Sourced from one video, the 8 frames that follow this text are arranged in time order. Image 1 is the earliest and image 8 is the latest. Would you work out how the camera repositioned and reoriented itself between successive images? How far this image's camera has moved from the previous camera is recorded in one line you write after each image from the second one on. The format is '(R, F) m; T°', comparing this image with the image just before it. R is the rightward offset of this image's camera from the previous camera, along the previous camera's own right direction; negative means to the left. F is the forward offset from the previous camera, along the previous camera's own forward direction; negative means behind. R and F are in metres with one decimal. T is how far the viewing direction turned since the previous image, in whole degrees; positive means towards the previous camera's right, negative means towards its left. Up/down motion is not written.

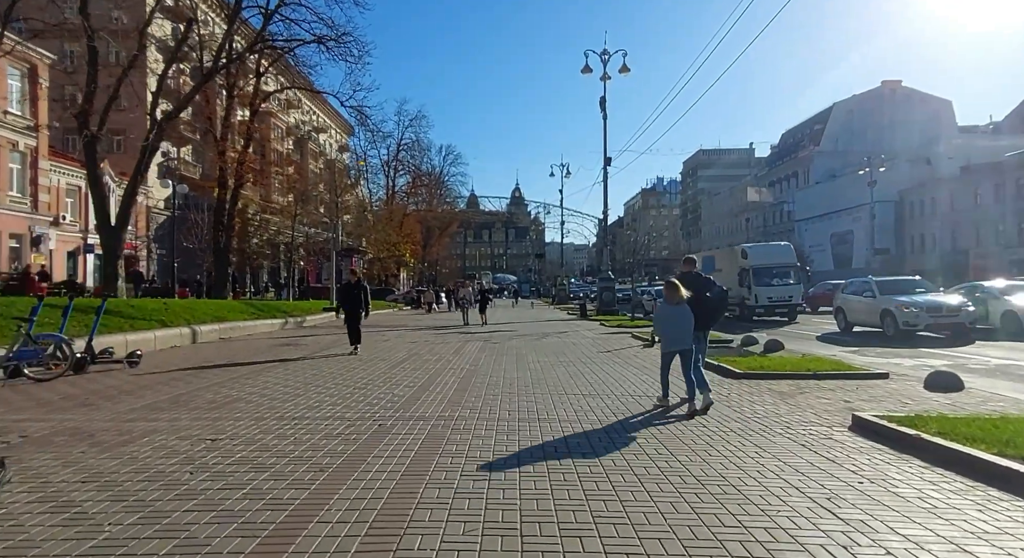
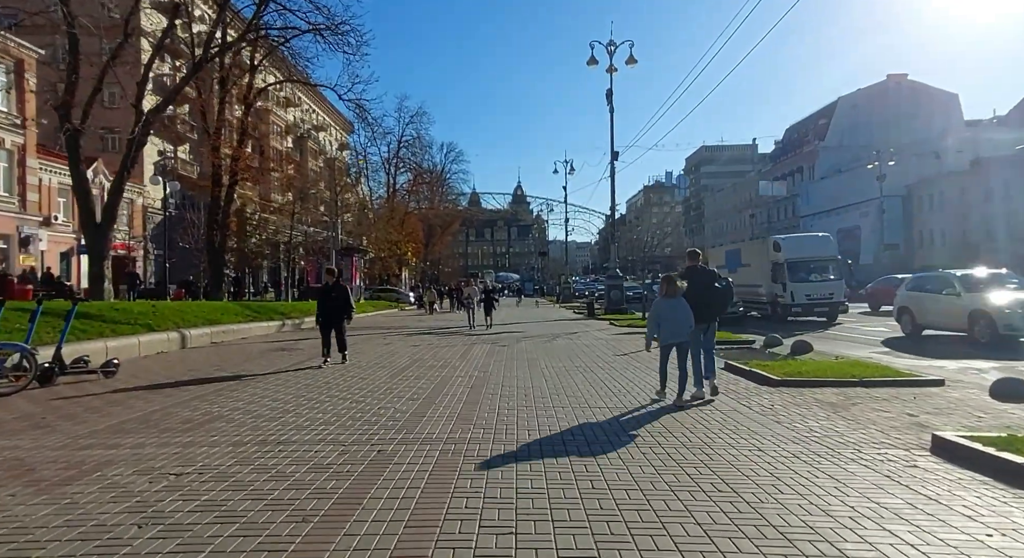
(-0.2, +1.0) m; 0°
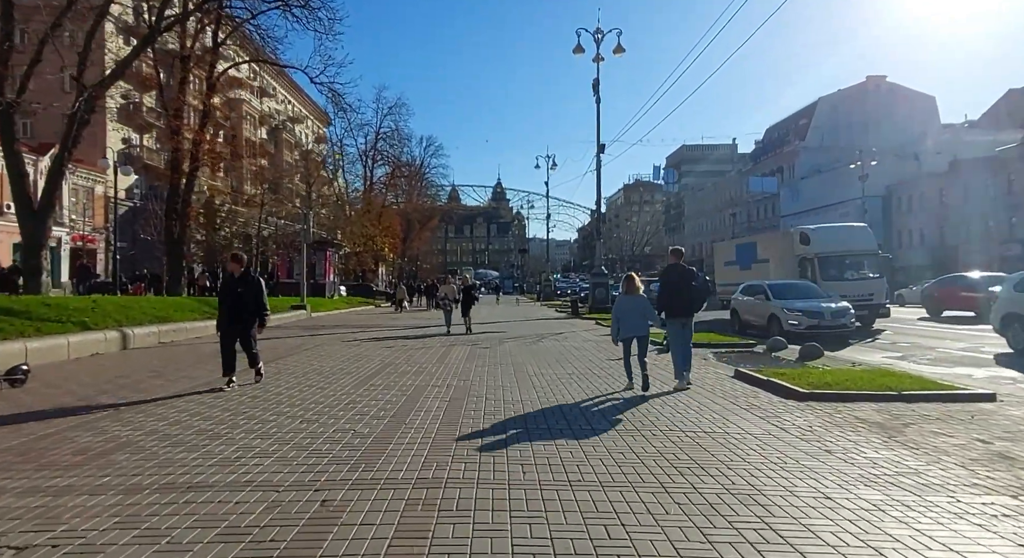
(-0.1, +1.4) m; +2°
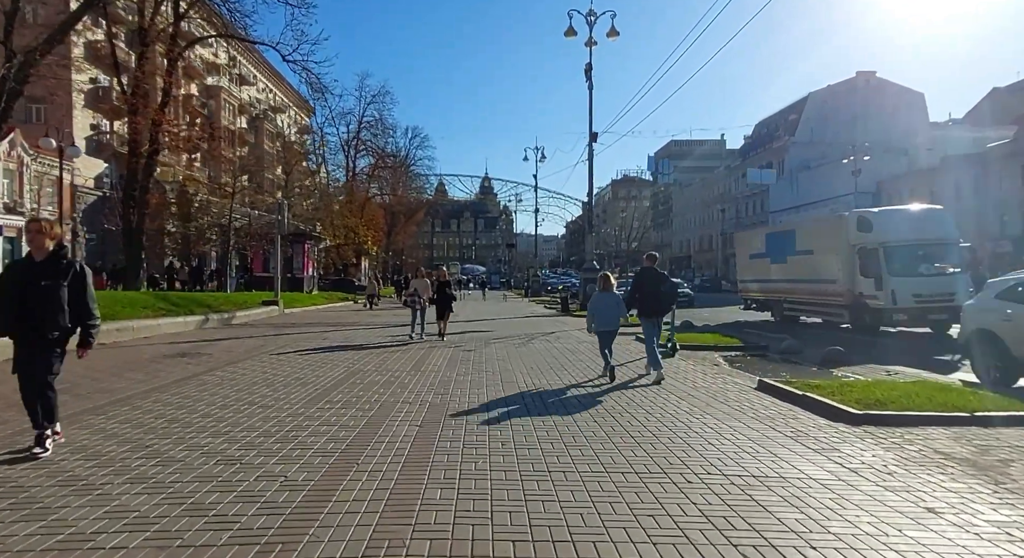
(0.0, +1.6) m; +1°
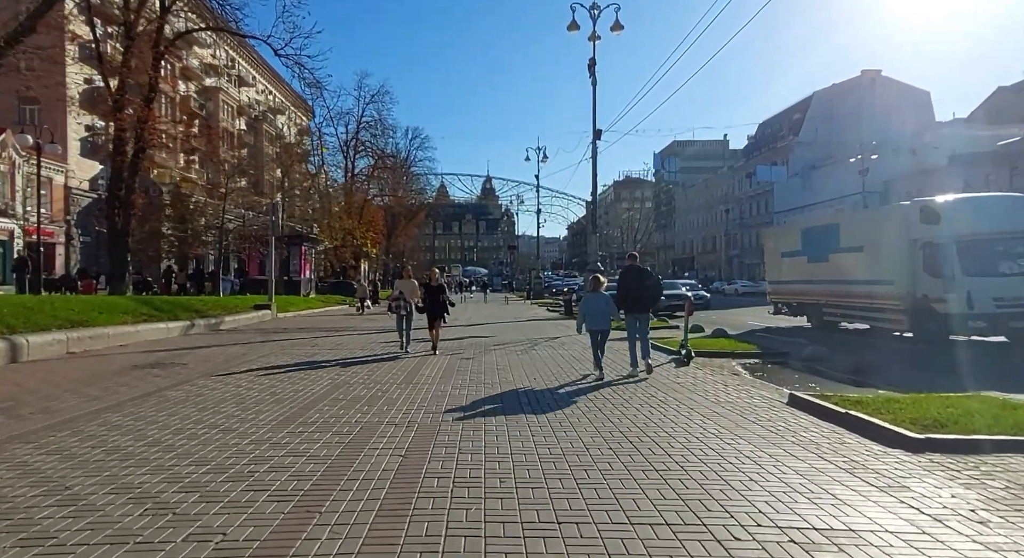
(0.0, +1.0) m; 0°
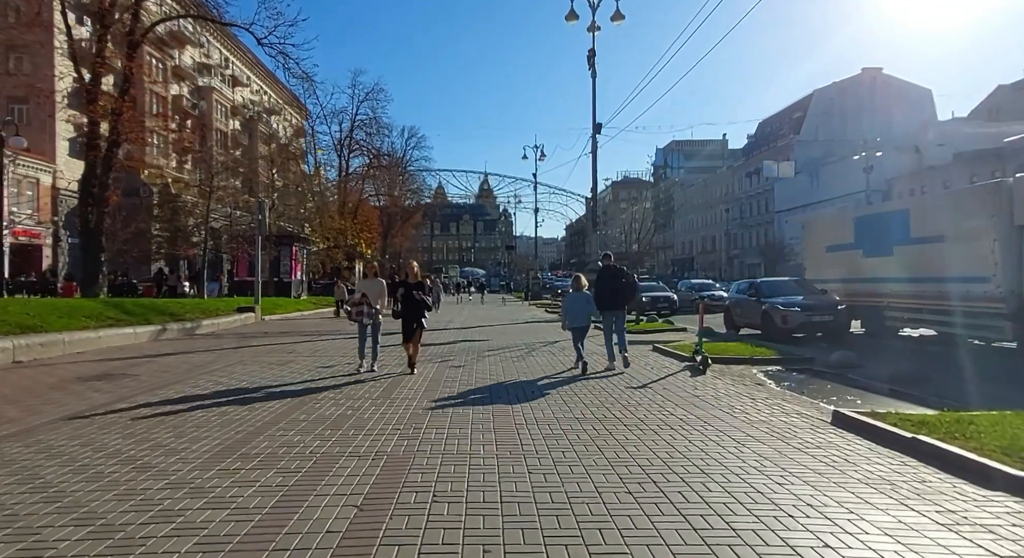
(+0.1, +1.3) m; 0°
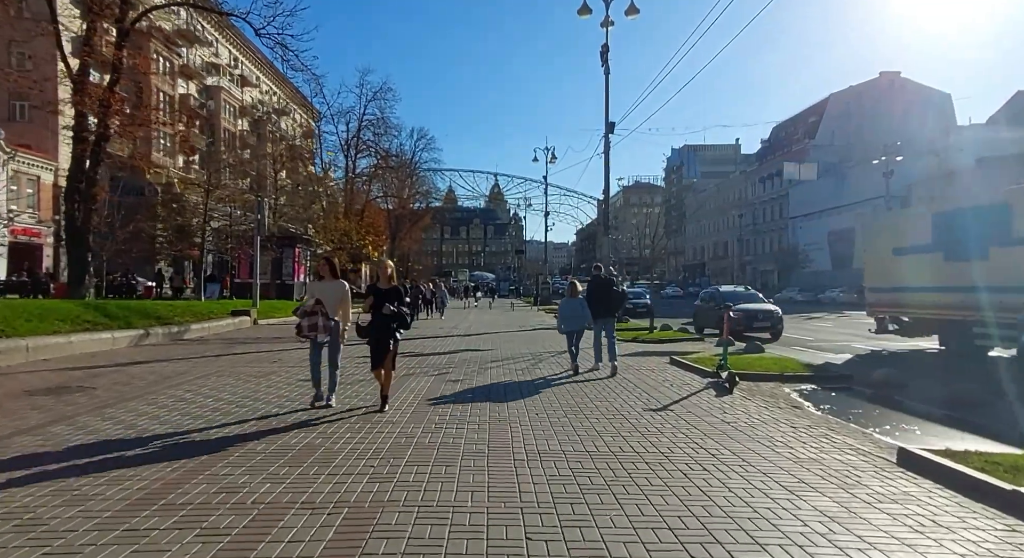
(+0.1, +1.1) m; -1°
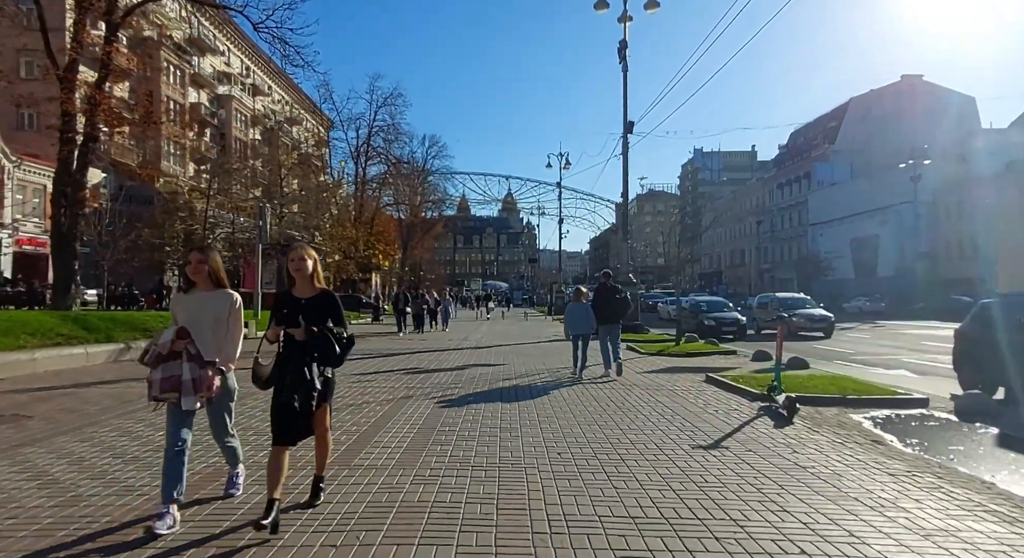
(0.0, +1.5) m; -1°
